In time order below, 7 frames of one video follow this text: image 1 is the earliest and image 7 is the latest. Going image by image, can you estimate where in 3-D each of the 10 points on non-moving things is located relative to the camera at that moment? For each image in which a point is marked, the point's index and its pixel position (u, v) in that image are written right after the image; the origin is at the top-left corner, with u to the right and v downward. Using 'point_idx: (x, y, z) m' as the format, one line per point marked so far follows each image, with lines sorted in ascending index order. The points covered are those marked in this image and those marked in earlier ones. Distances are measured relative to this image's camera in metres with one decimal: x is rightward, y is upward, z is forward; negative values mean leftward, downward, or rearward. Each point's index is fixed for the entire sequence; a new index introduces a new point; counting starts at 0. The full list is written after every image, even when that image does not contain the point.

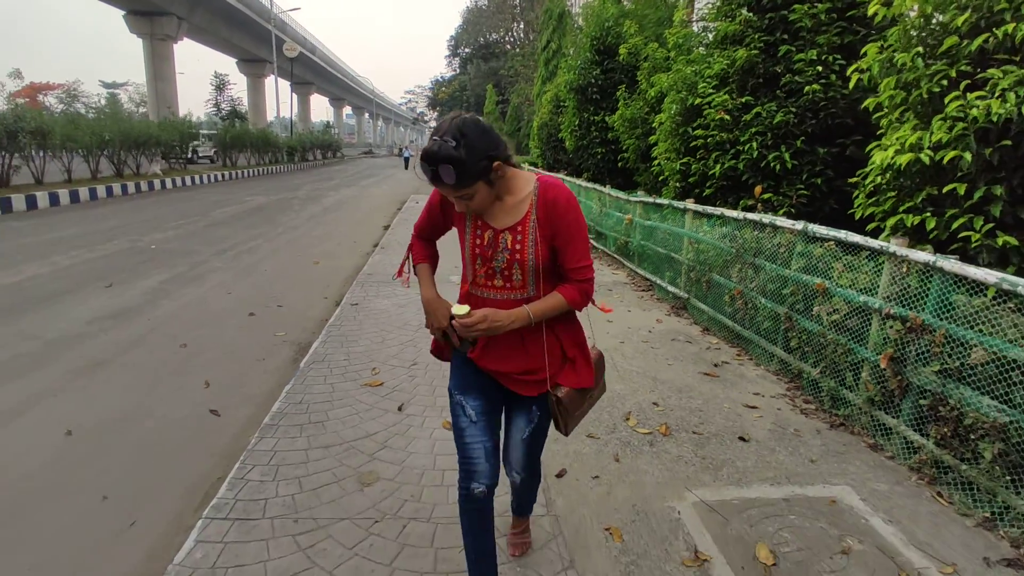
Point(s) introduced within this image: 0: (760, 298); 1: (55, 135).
0: (+1.6, -0.1, +3.9) m
1: (-9.3, +3.1, +12.3) m
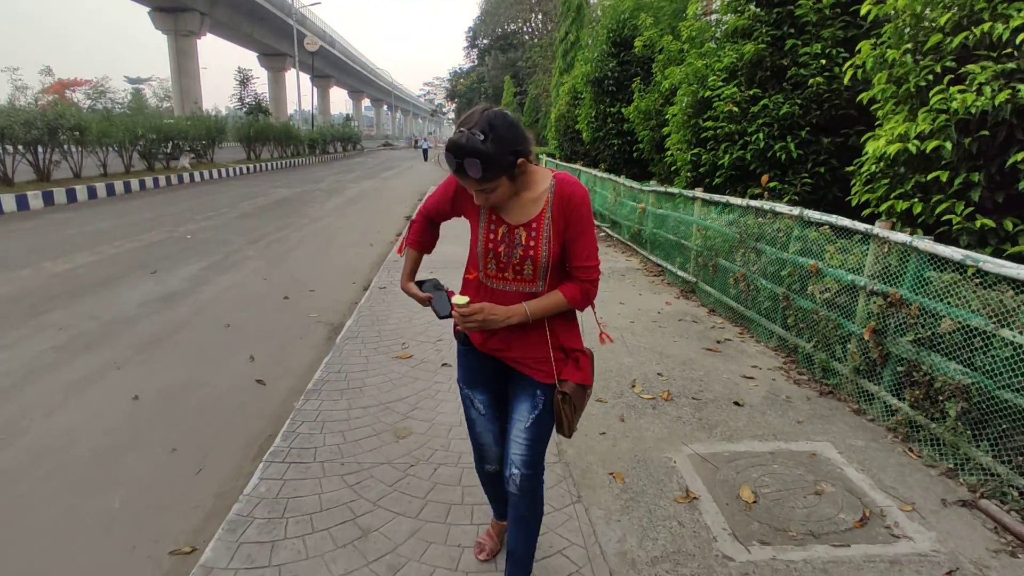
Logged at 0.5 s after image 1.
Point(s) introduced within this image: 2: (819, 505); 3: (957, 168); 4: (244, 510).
0: (+1.7, +0.1, +4.2) m
1: (-8.9, +3.4, +12.8) m
2: (+1.1, -0.8, +2.3) m
3: (+2.3, +0.6, +3.1) m
4: (-1.0, -0.8, +2.2) m
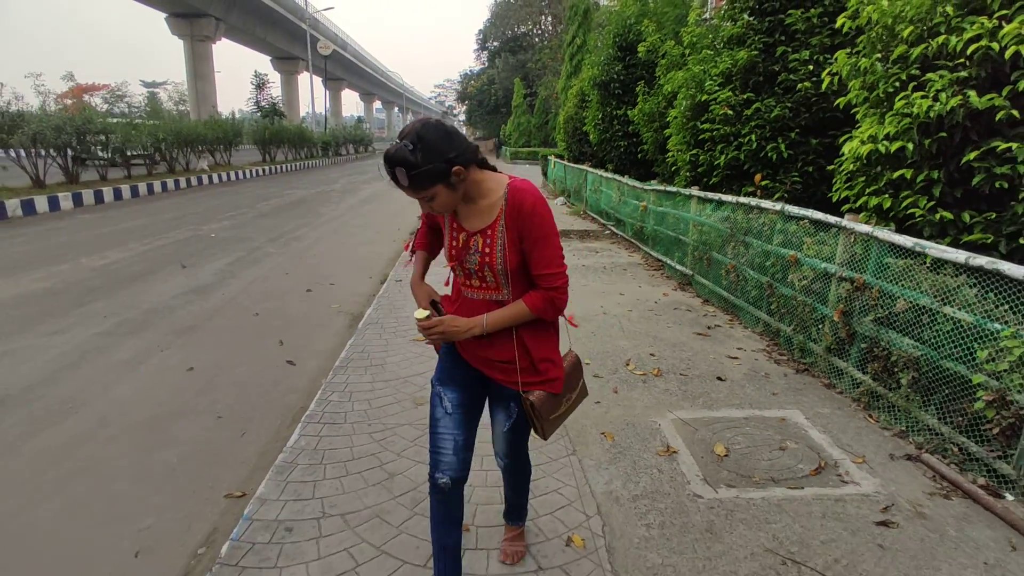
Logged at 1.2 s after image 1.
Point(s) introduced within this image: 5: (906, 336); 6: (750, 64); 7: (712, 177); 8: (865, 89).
0: (+1.8, +0.1, +4.5) m
1: (-8.8, +3.4, +13.3) m
2: (+1.2, -0.7, +2.6) m
3: (+2.3, +0.7, +3.4) m
4: (-0.9, -0.8, +2.6) m
5: (+1.9, -0.2, +2.9) m
6: (+2.3, +2.1, +5.8) m
7: (+2.2, +1.2, +6.5) m
8: (+2.2, +1.2, +3.8) m
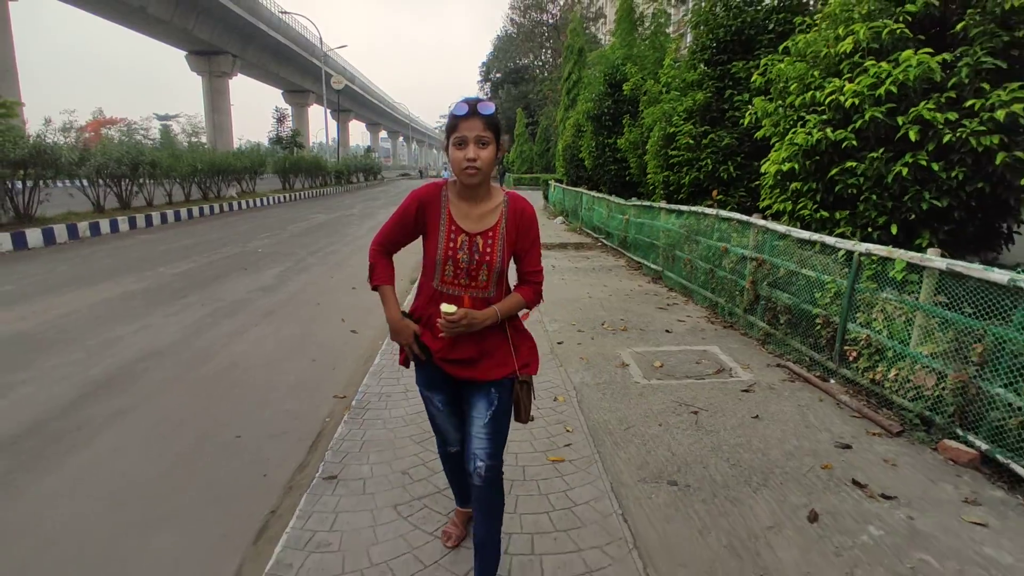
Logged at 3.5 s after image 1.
0: (+1.8, +0.3, +5.9) m
1: (-8.7, +3.0, +15.0) m
2: (+1.2, -0.5, +4.0) m
3: (+2.4, +0.9, +4.9) m
4: (-0.9, -0.6, +4.0) m
5: (+1.9, 0.0, +4.3) m
6: (+2.3, +2.2, +7.3) m
7: (+2.2, +1.3, +8.0) m
8: (+2.3, +1.4, +5.3) m
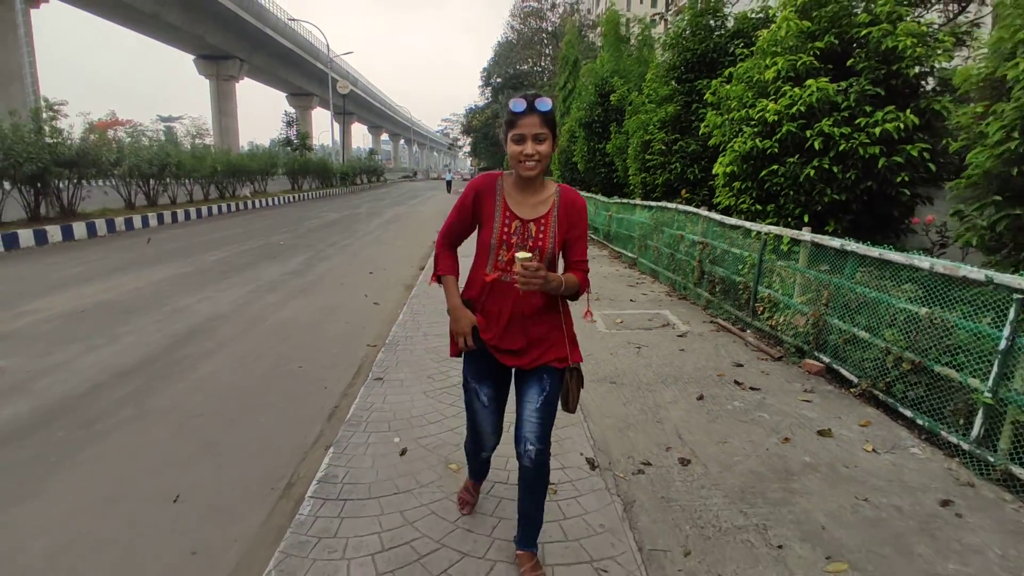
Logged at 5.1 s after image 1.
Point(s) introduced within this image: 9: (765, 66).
0: (+1.8, +0.5, +7.1) m
1: (-8.7, +3.3, +16.1) m
2: (+1.2, -0.3, +5.2) m
3: (+2.3, +1.1, +6.1) m
4: (-0.9, -0.4, +5.2) m
5: (+1.9, +0.2, +5.5) m
6: (+2.3, +2.4, +8.5) m
7: (+2.2, +1.5, +9.1) m
8: (+2.2, +1.6, +6.4) m
9: (+2.4, +2.1, +5.7) m
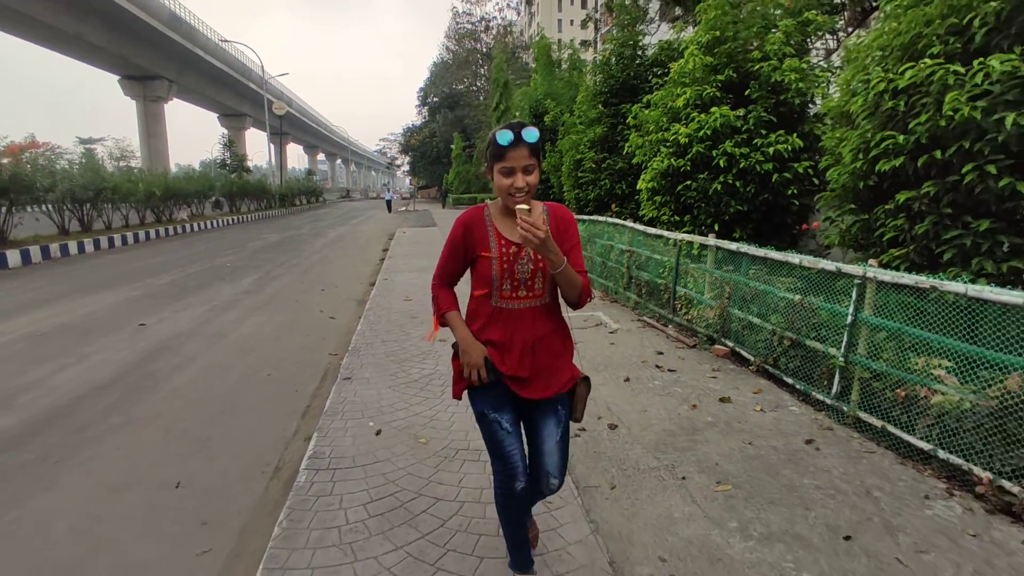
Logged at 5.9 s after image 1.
0: (+1.1, +0.4, +7.8) m
1: (-10.3, +2.6, +15.9) m
2: (+0.7, -0.3, +5.8) m
3: (+1.7, +1.1, +6.8) m
4: (-1.4, -0.5, +5.6) m
5: (+1.4, +0.2, +6.2) m
6: (+1.4, +2.3, +9.3) m
7: (+1.3, +1.3, +9.9) m
8: (+1.6, +1.6, +7.2) m
9: (+1.8, +2.1, +6.6) m
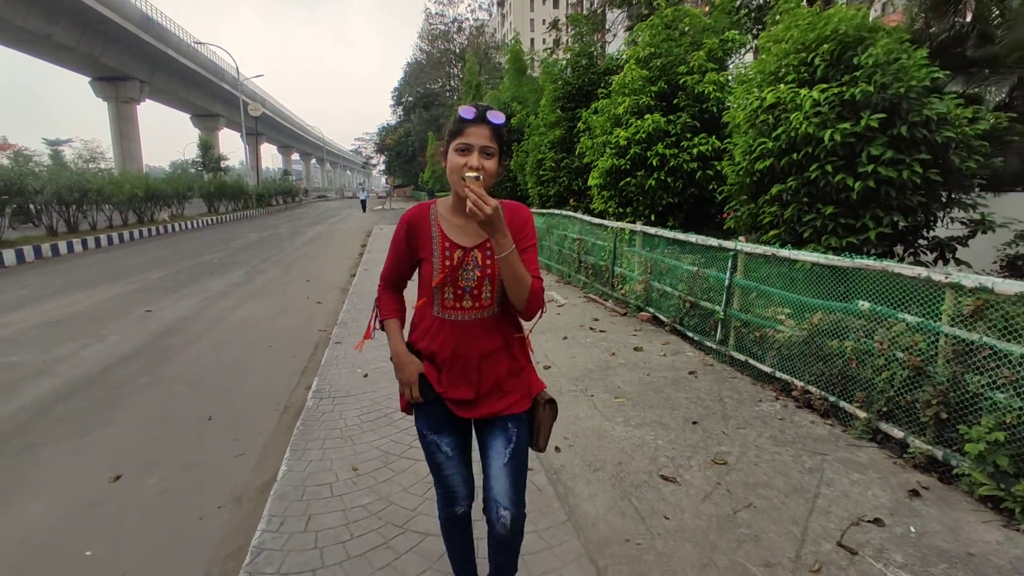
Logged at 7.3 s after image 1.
0: (+0.6, +0.6, +8.8) m
1: (-11.1, +2.6, +16.5) m
2: (+0.3, -0.1, +6.8) m
3: (+1.3, +1.3, +7.8) m
4: (-1.8, -0.3, +6.5) m
5: (+1.0, +0.4, +7.2) m
6: (+0.8, +2.5, +10.2) m
7: (+0.7, +1.5, +10.9) m
8: (+1.1, +1.8, +8.2) m
9: (+1.3, +2.3, +7.6) m
